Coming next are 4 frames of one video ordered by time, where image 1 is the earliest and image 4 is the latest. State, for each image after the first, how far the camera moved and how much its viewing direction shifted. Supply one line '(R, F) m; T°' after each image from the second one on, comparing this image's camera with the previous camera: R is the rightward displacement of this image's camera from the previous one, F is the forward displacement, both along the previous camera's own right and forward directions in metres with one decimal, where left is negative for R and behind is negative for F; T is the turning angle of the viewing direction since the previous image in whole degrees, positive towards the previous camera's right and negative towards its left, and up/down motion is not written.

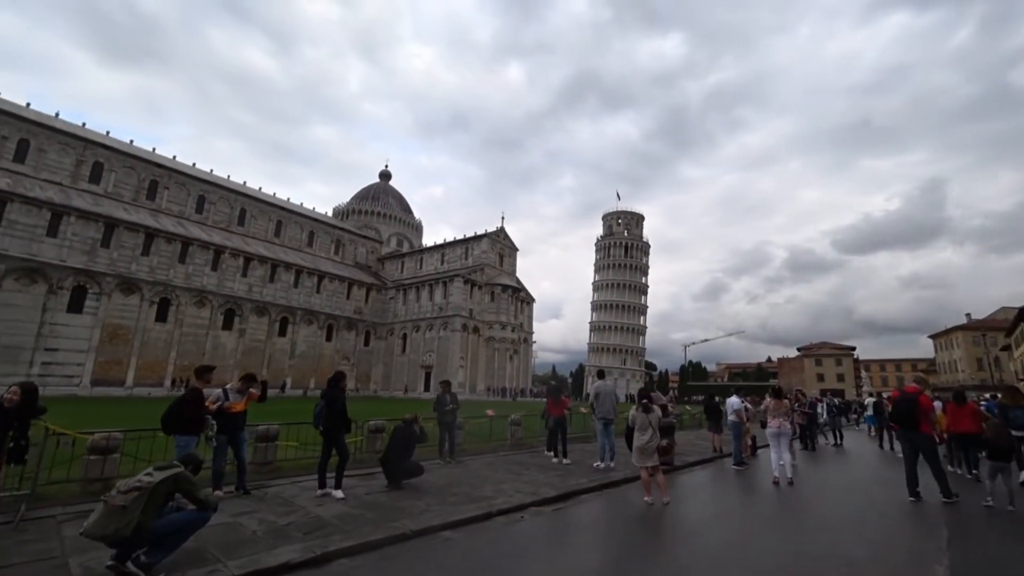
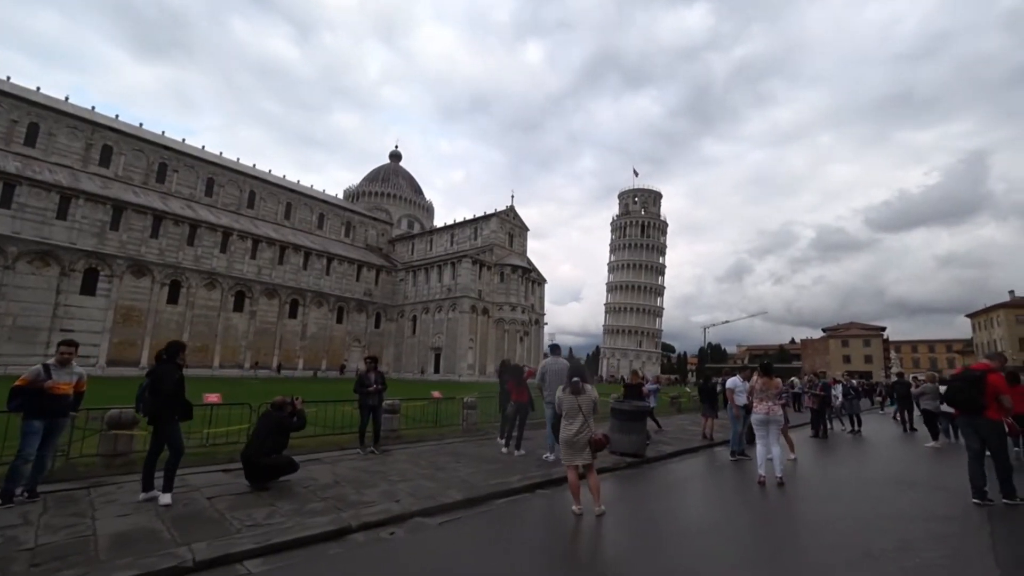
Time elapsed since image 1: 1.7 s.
(+1.6, +1.9) m; -2°
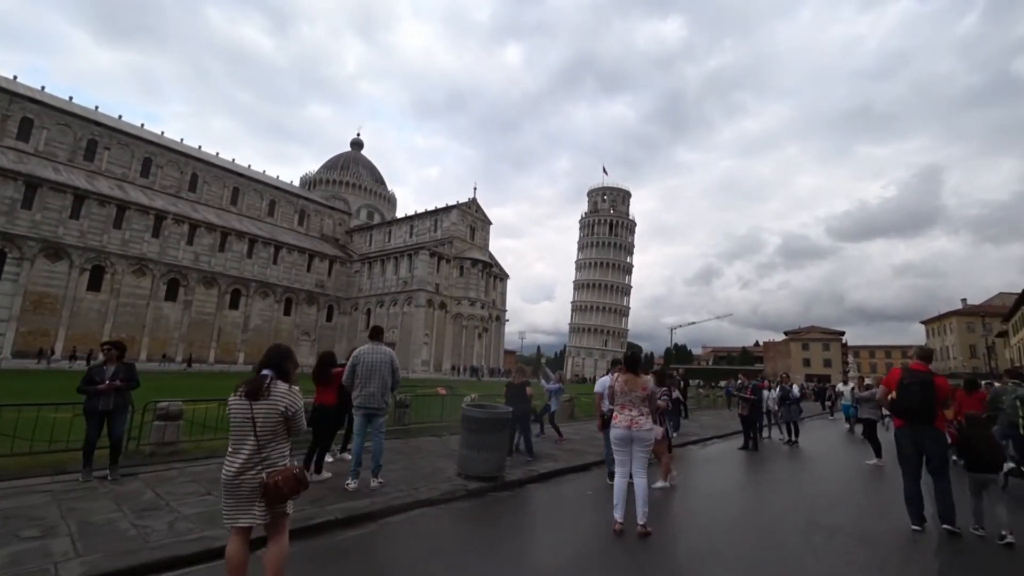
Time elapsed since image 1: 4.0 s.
(+2.4, +2.4) m; +3°
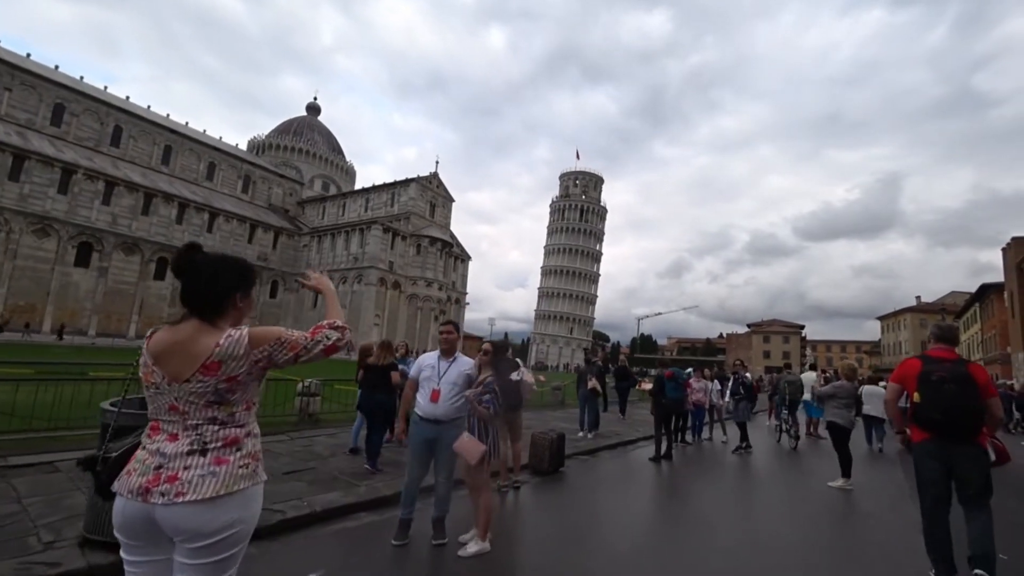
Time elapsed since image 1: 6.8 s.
(+2.2, +3.4) m; +3°
